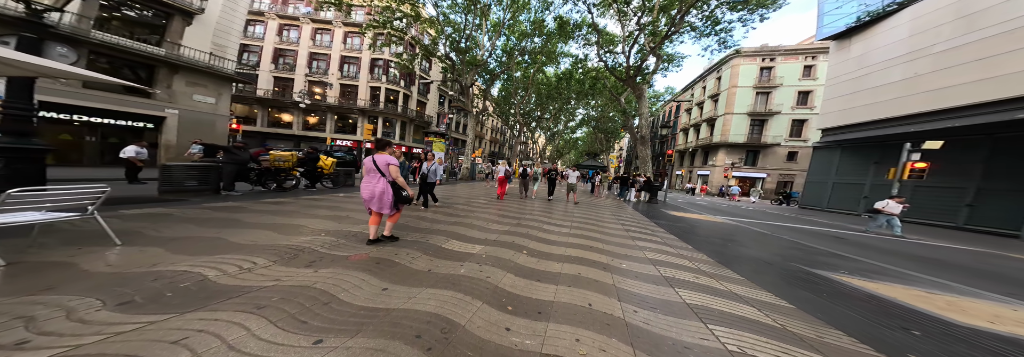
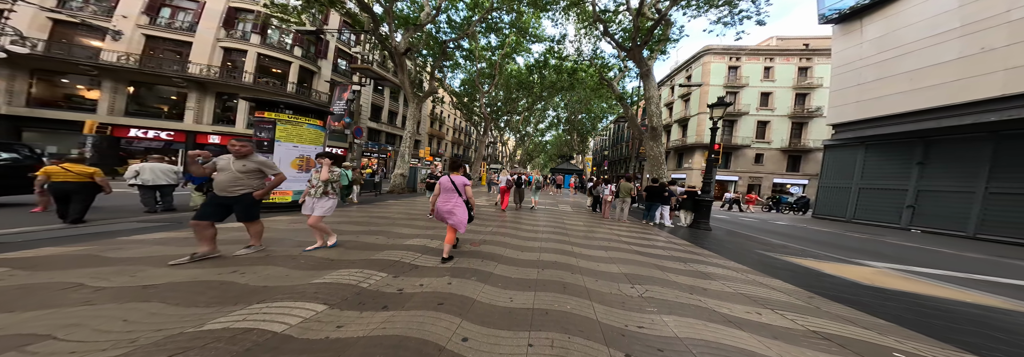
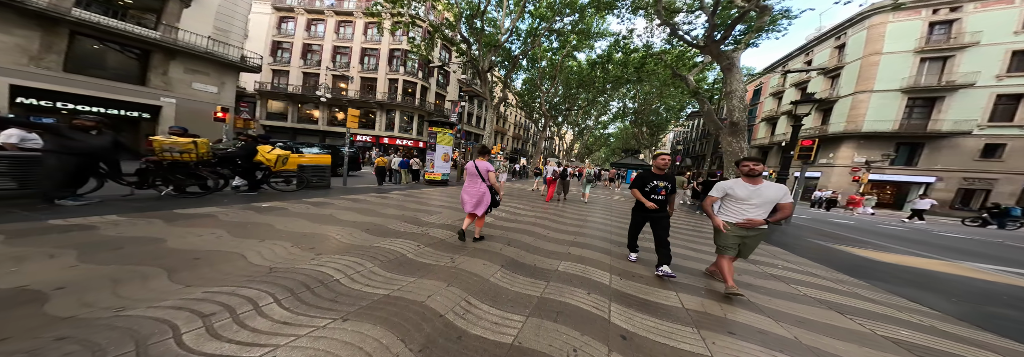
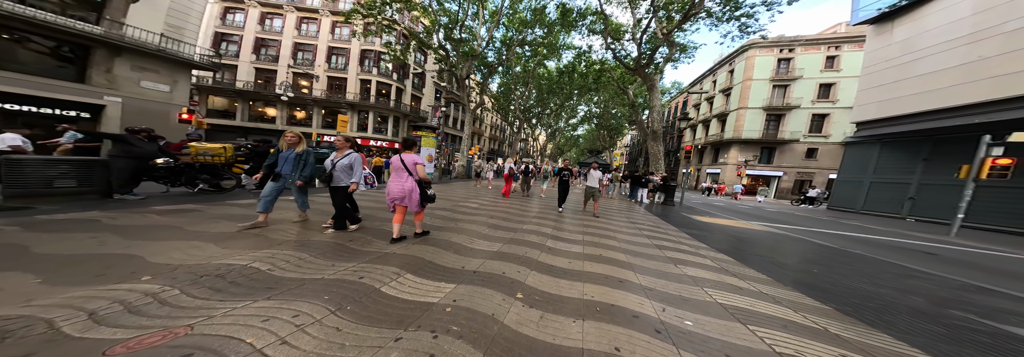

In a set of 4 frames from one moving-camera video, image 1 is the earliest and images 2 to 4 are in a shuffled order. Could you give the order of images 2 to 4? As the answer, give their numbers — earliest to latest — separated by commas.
4, 3, 2
